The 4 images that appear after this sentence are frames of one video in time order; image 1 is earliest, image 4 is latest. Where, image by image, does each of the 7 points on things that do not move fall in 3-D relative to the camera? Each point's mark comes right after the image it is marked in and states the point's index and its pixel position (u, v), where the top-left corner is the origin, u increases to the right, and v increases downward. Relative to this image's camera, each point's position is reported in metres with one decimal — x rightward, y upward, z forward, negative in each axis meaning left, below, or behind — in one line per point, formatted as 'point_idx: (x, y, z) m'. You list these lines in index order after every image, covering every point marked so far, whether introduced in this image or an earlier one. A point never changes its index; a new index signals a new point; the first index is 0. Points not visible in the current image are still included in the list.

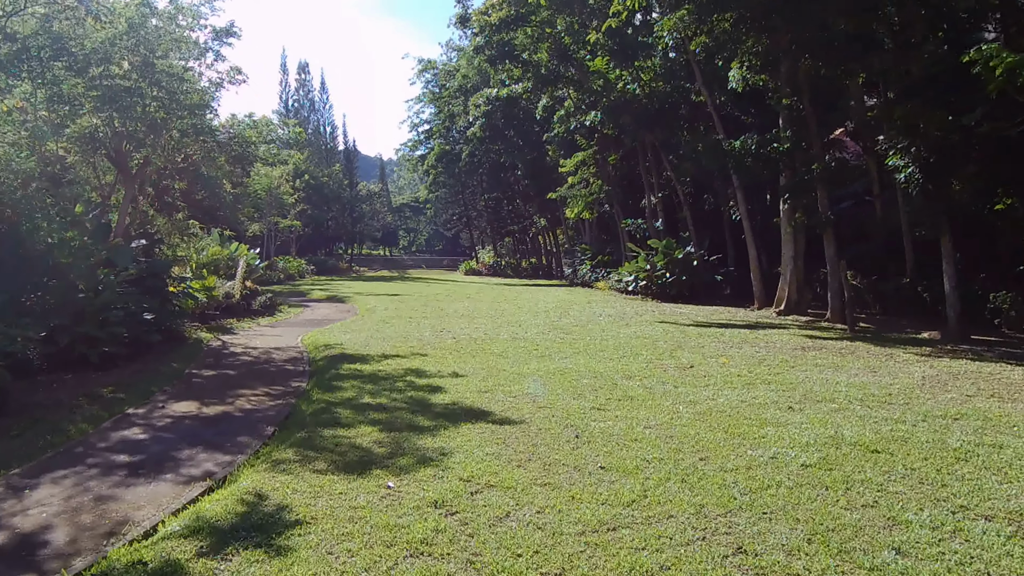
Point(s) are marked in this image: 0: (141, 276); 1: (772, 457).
0: (-5.7, +0.2, +10.4) m
1: (+1.9, -1.2, +4.9) m
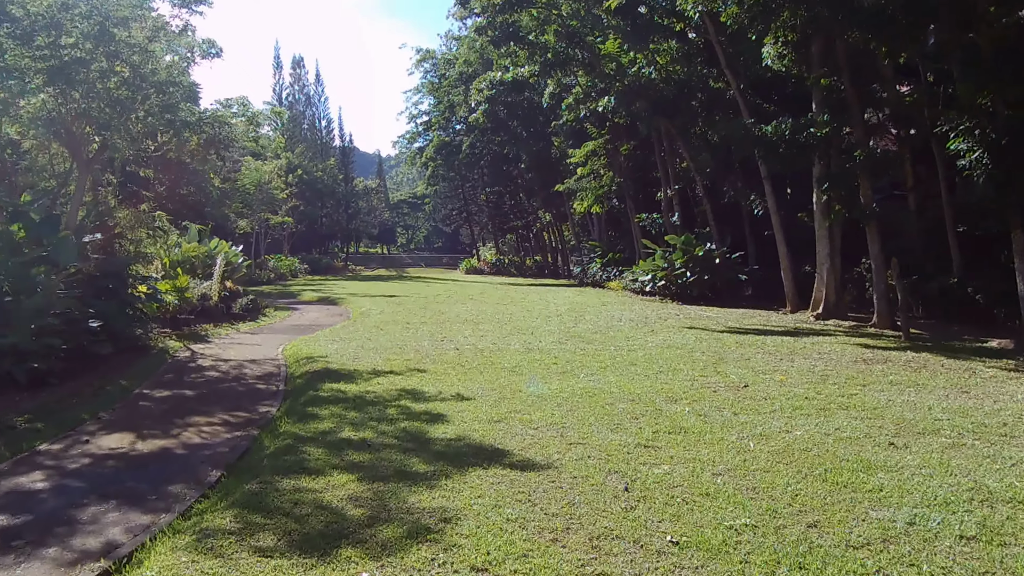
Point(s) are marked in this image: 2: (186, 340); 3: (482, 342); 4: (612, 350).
0: (-5.6, +0.2, +9.0) m
1: (+2.1, -1.2, +3.5) m
2: (-5.2, -0.8, +10.7) m
3: (-0.4, -0.8, +10.0) m
4: (+1.4, -0.9, +9.4) m
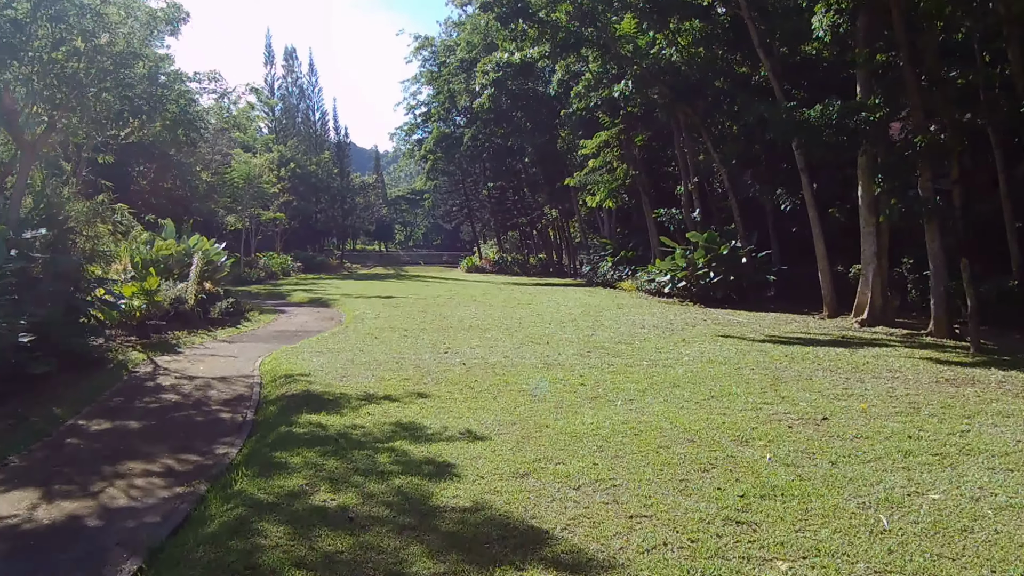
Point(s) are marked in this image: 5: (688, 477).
0: (-5.4, +0.1, +7.6) m
1: (+2.3, -1.3, +2.1) m
2: (-5.0, -0.9, +9.3) m
3: (-0.2, -0.9, +8.6) m
4: (+1.6, -0.9, +8.0) m
5: (+1.1, -1.1, +4.2) m
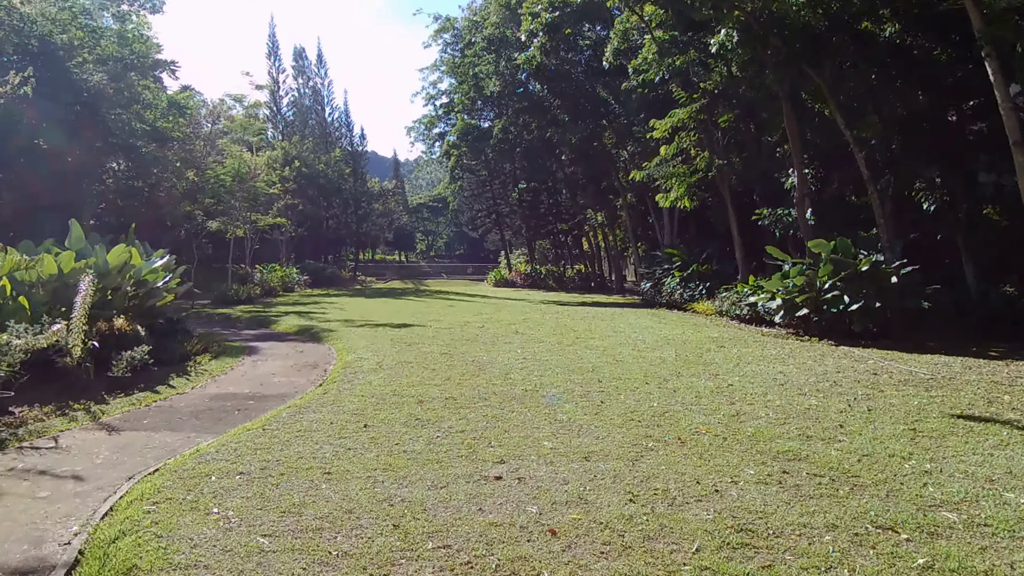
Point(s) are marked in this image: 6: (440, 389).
0: (-4.6, -0.3, +3.0) m
1: (+2.9, -1.6, -2.7) m
2: (-4.2, -1.3, +4.7) m
3: (+0.5, -1.3, +3.8) m
4: (+2.4, -1.3, +3.2) m
5: (+1.8, -1.5, -0.6) m
6: (-0.9, -1.2, +8.0) m
